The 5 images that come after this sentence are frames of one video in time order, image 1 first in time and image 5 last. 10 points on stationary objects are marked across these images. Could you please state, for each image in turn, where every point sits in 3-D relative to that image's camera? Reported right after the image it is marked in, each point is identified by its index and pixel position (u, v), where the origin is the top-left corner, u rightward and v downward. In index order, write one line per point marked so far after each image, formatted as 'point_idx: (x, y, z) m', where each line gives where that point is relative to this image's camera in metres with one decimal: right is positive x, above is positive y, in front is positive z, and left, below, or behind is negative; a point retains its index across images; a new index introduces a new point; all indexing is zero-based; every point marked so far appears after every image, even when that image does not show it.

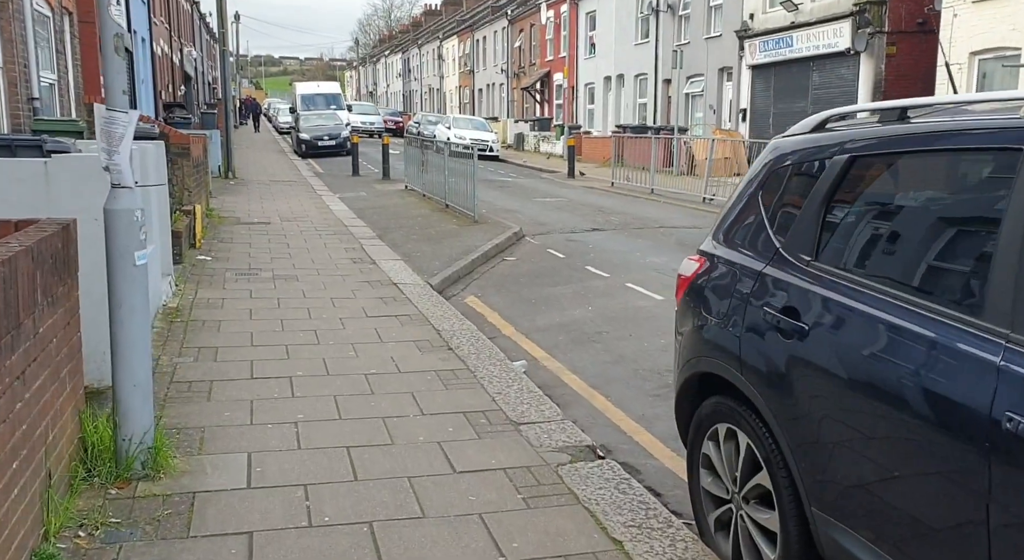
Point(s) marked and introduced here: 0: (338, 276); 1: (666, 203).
0: (-1.8, 0.0, +9.4) m
1: (+2.7, +1.4, +16.2) m
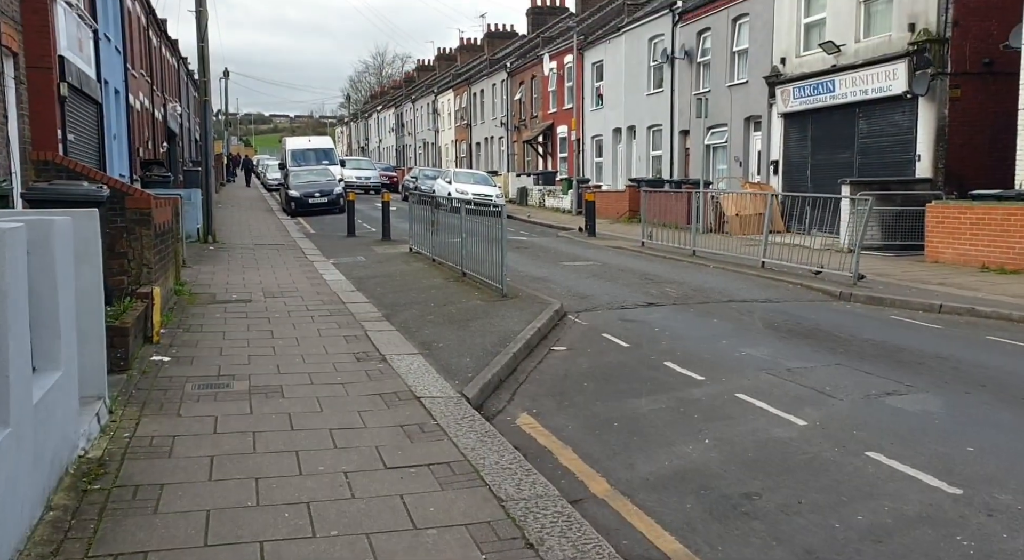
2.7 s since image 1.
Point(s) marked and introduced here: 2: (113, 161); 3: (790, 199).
0: (-1.3, -0.8, +6.9) m
1: (+3.1, +0.2, +13.8) m
2: (-8.6, +2.6, +19.7) m
3: (+4.8, +1.4, +15.7) m
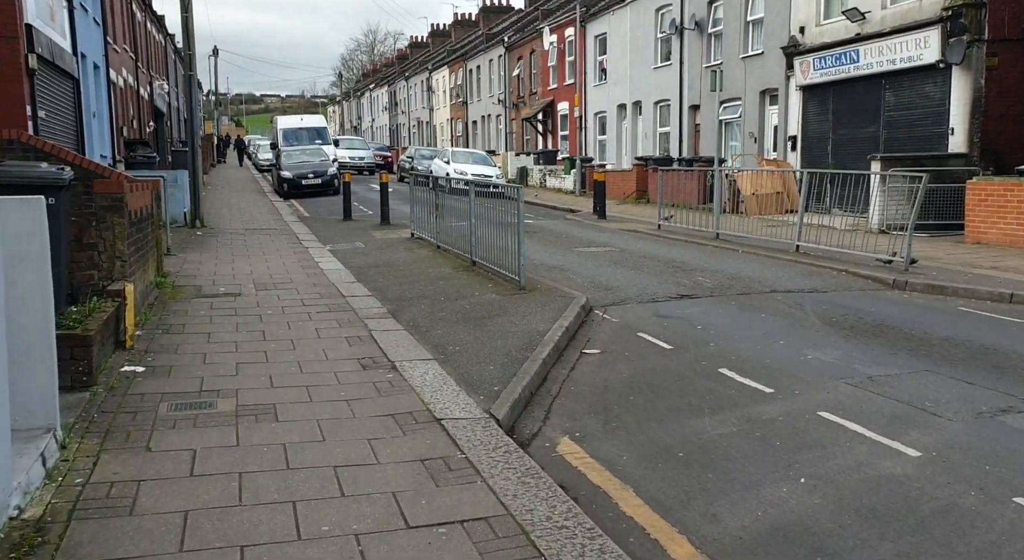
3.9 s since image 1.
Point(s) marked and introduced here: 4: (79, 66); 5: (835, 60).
0: (-1.1, -0.8, +5.8) m
1: (+3.3, +0.4, +12.7) m
2: (-8.5, +2.8, +18.5) m
3: (+5.0, +1.6, +14.6) m
4: (-8.1, +4.0, +17.1) m
5: (+7.0, +4.8, +19.9) m
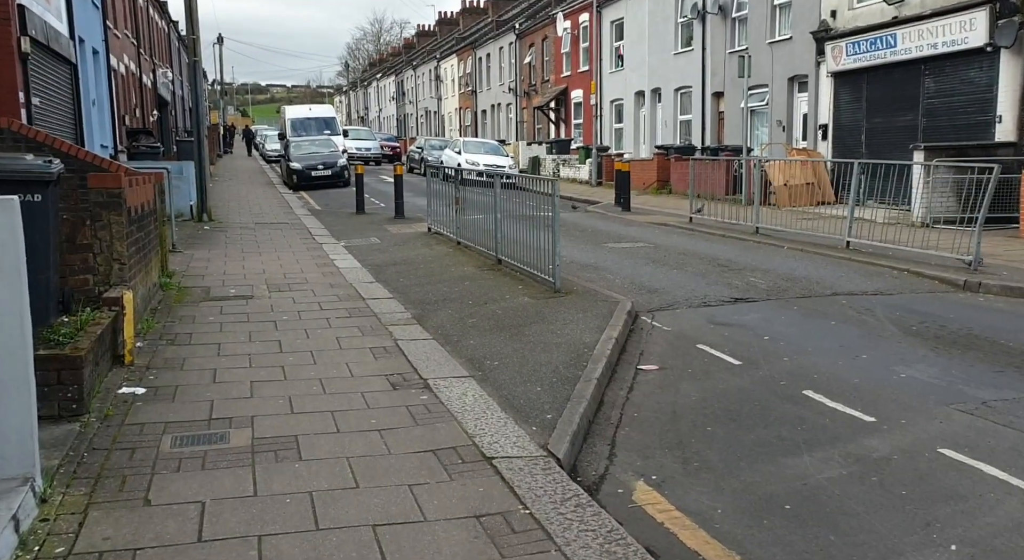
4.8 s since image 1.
0: (-0.7, -0.9, +4.9) m
1: (+3.7, +0.4, +11.8) m
2: (-8.1, +2.9, +17.7) m
3: (+5.3, +1.7, +13.7) m
4: (-7.7, +4.1, +16.3) m
5: (+7.4, +4.9, +18.9) m
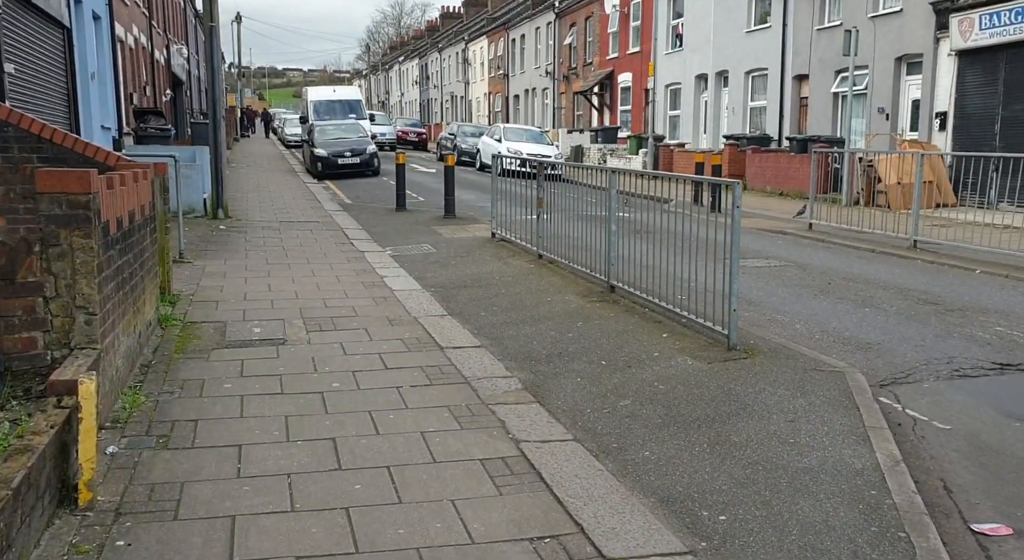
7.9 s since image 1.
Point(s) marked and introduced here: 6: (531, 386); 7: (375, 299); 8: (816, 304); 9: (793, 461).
0: (+0.2, -1.3, +2.1) m
1: (+4.8, 0.0, +8.9) m
2: (-6.9, +2.8, +14.9) m
3: (+6.5, +1.3, +10.7) m
4: (-6.5, +3.9, +13.5) m
5: (+8.7, +4.6, +15.8) m
6: (+0.2, -0.7, +5.9) m
7: (-1.3, -0.2, +8.8) m
8: (+2.6, -0.2, +7.7) m
9: (+1.3, -0.8, +4.3) m
